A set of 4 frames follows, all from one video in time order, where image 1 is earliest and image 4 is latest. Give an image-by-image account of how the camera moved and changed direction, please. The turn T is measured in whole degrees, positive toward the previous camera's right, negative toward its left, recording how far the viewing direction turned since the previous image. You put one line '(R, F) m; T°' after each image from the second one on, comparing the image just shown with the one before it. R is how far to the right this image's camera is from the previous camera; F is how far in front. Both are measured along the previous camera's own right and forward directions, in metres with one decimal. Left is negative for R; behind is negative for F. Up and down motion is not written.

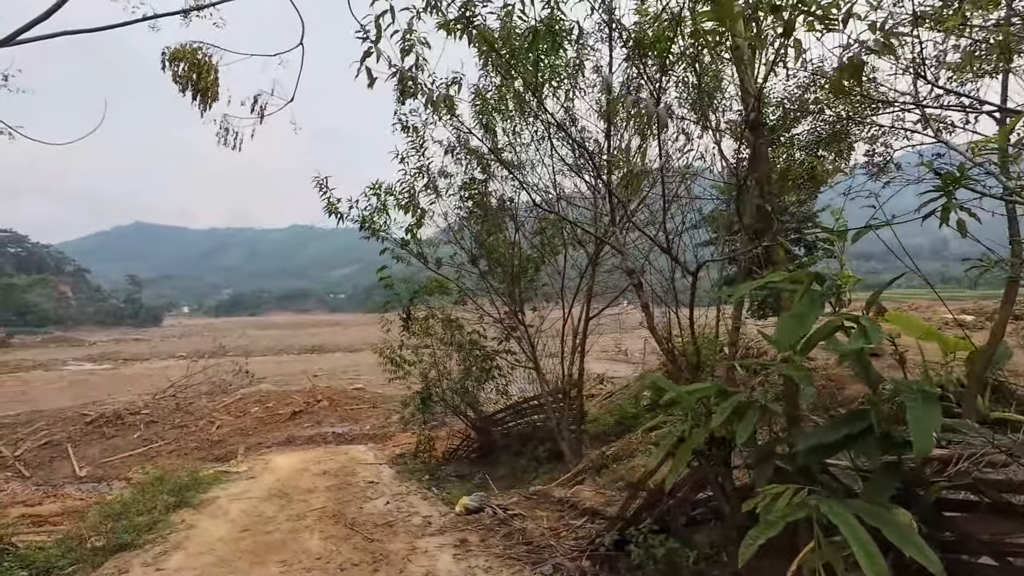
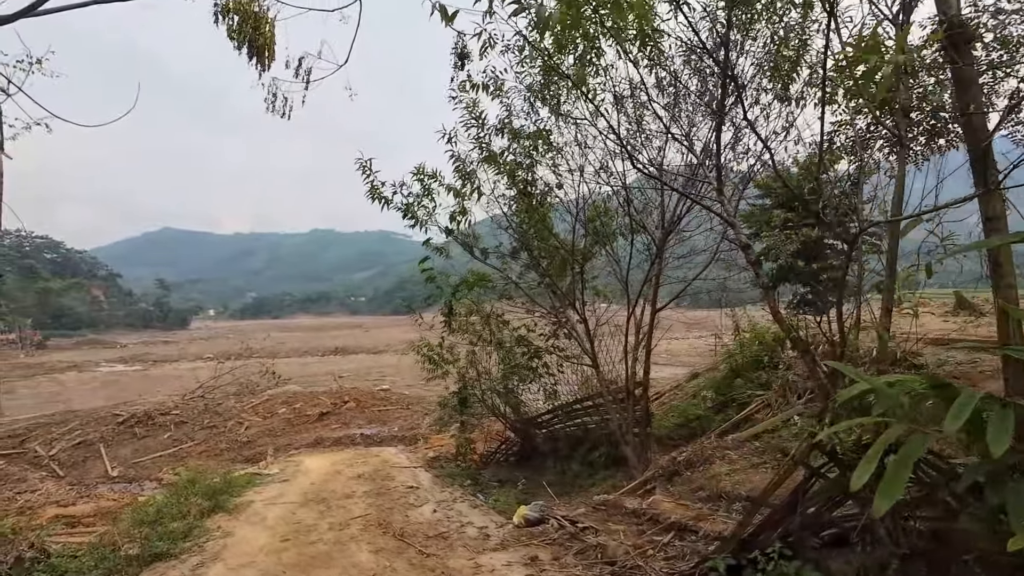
(-0.4, +0.4) m; -2°
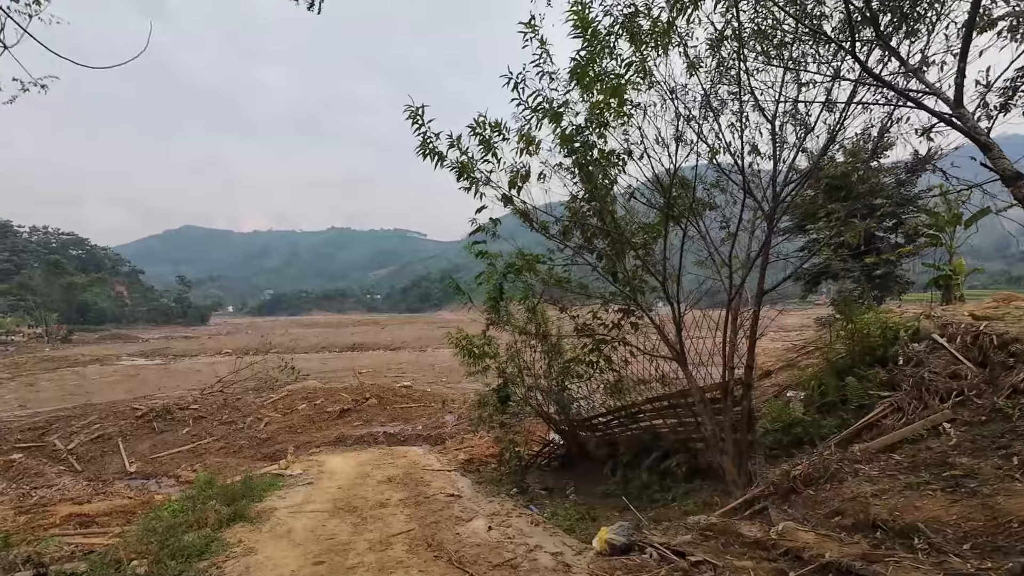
(-0.5, +0.8) m; -2°
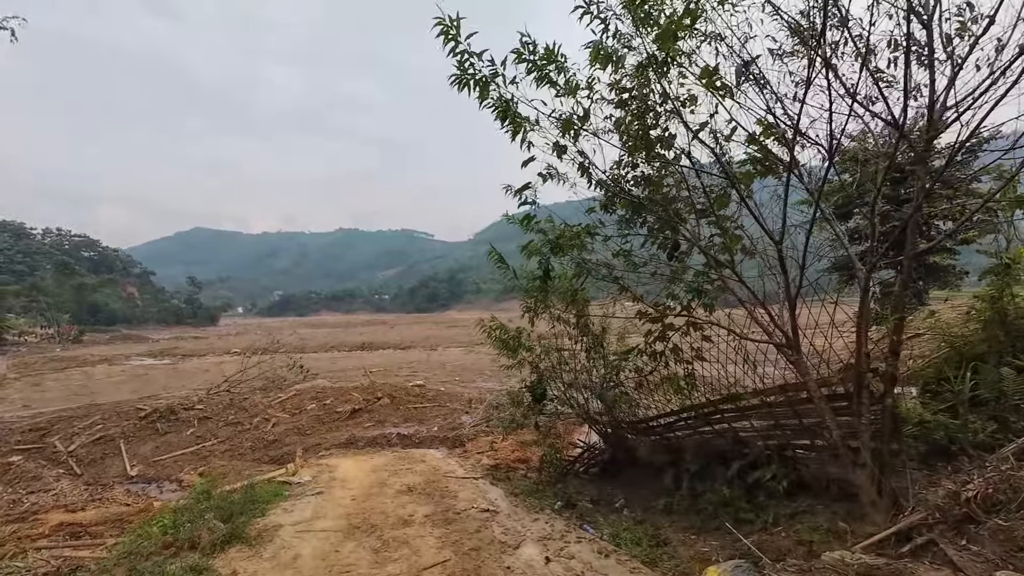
(-0.4, +0.9) m; -1°
